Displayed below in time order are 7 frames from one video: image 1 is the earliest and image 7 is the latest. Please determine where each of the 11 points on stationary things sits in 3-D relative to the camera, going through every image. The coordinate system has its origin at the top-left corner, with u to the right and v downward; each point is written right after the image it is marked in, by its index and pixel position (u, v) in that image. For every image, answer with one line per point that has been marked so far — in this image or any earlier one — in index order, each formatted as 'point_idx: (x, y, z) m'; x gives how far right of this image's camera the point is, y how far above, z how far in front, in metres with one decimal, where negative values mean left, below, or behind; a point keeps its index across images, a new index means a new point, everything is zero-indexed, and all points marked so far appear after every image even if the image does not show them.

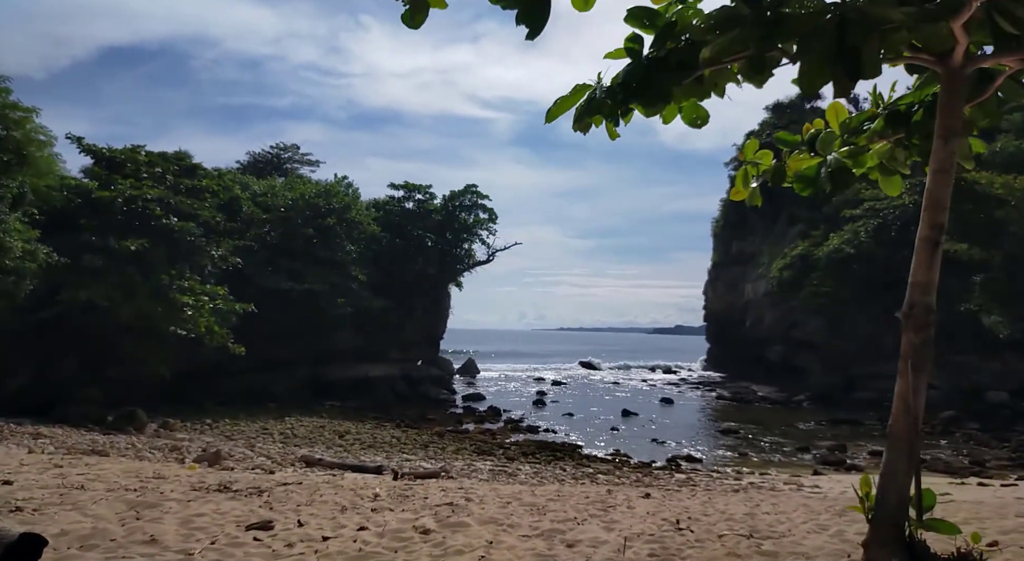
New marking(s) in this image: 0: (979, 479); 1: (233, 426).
0: (+10.2, -4.4, +15.7) m
1: (-7.0, -3.6, +17.8) m
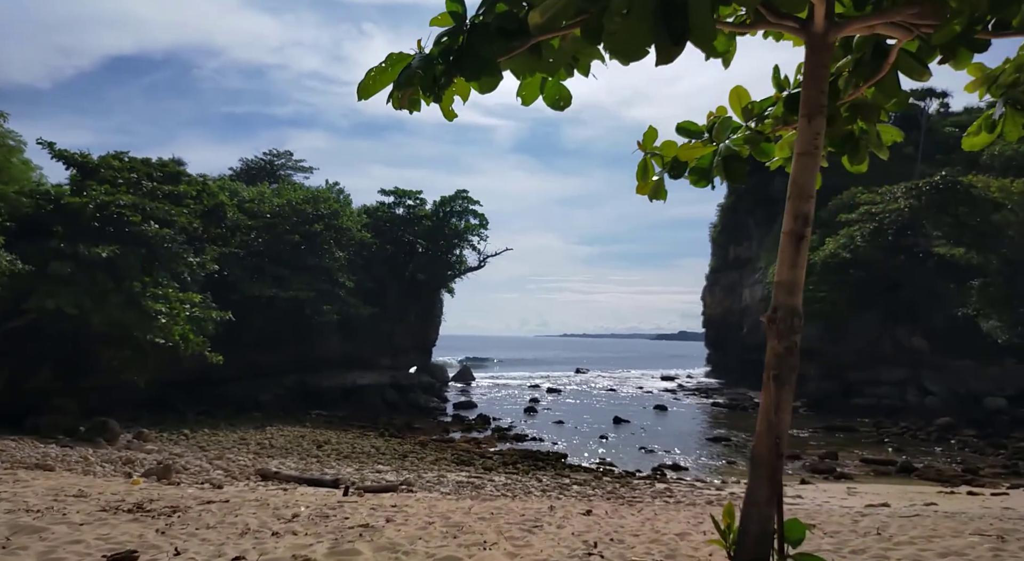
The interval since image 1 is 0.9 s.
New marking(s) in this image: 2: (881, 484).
0: (+9.8, -4.5, +15.3) m
1: (-7.4, -3.8, +17.5) m
2: (+8.1, -4.5, +15.8) m
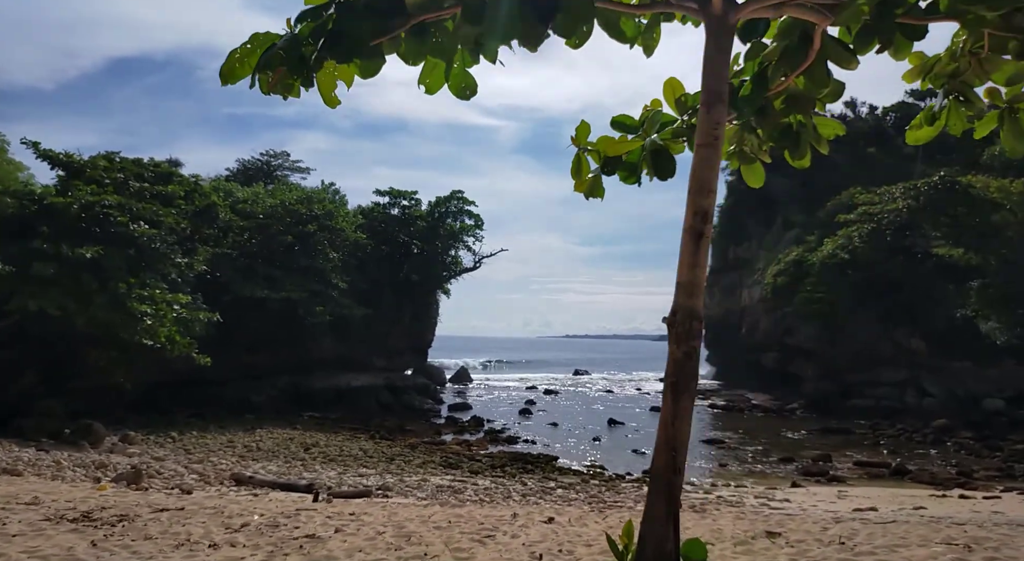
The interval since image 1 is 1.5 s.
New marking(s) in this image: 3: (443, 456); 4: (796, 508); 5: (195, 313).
0: (+9.5, -4.5, +15.2) m
1: (-7.7, -3.8, +17.3) m
2: (+7.9, -4.5, +15.6) m
3: (-1.7, -4.3, +17.4) m
4: (+4.3, -3.4, +10.7) m
5: (-8.2, -0.8, +18.4) m
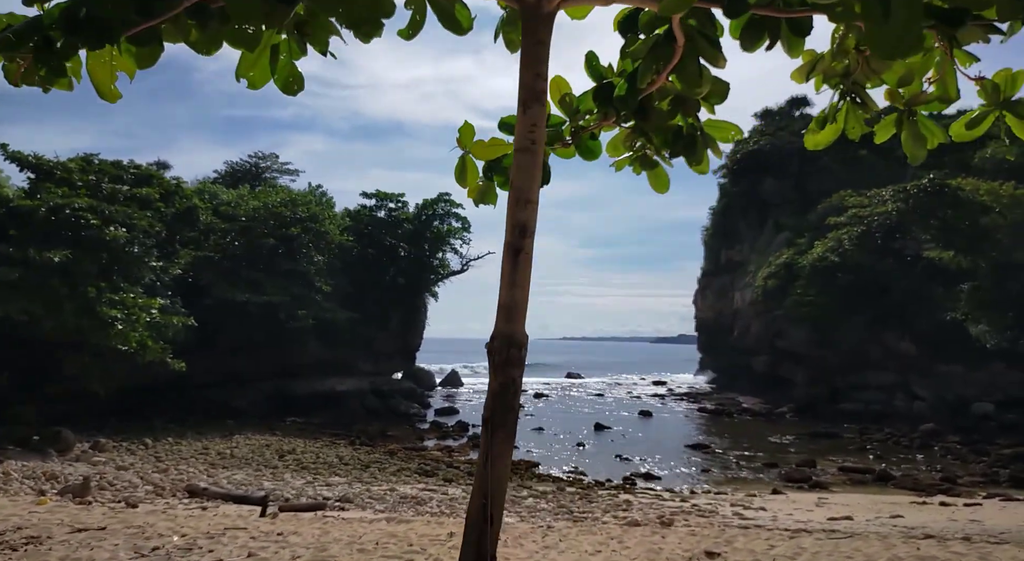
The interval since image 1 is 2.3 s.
0: (+9.0, -4.6, +15.0) m
1: (-8.2, -3.9, +17.1) m
2: (+7.4, -4.6, +15.4) m
3: (-2.2, -4.4, +17.1) m
4: (+3.8, -3.5, +10.5) m
5: (-8.8, -0.9, +18.1) m
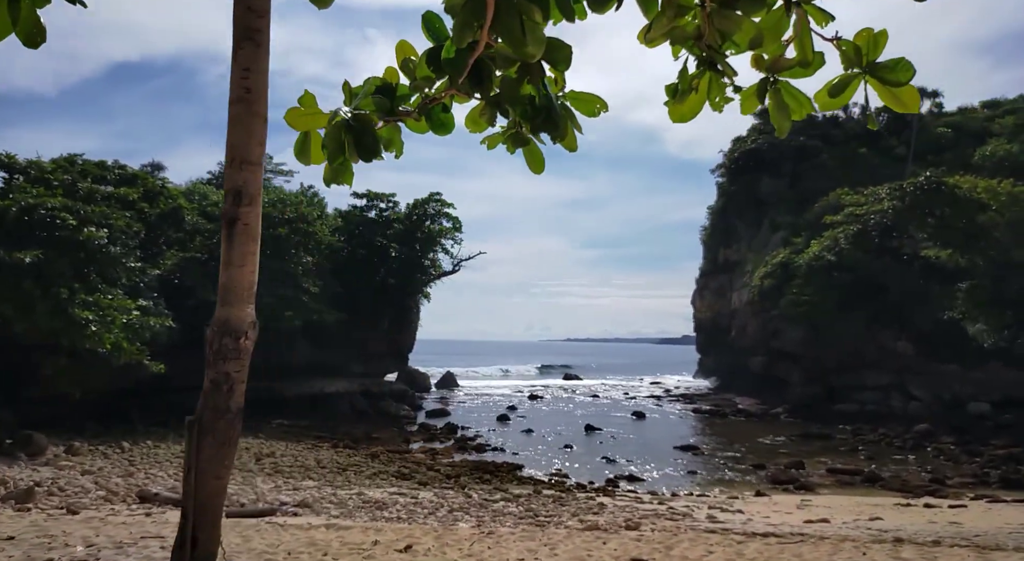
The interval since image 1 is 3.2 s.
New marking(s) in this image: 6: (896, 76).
0: (+8.6, -4.5, +14.7) m
1: (-8.6, -4.0, +16.9) m
2: (+6.9, -4.6, +15.2) m
3: (-2.6, -4.4, +16.9) m
4: (+3.4, -3.5, +10.3) m
5: (-9.2, -0.9, +17.9) m
6: (+1.0, +0.5, +1.9) m
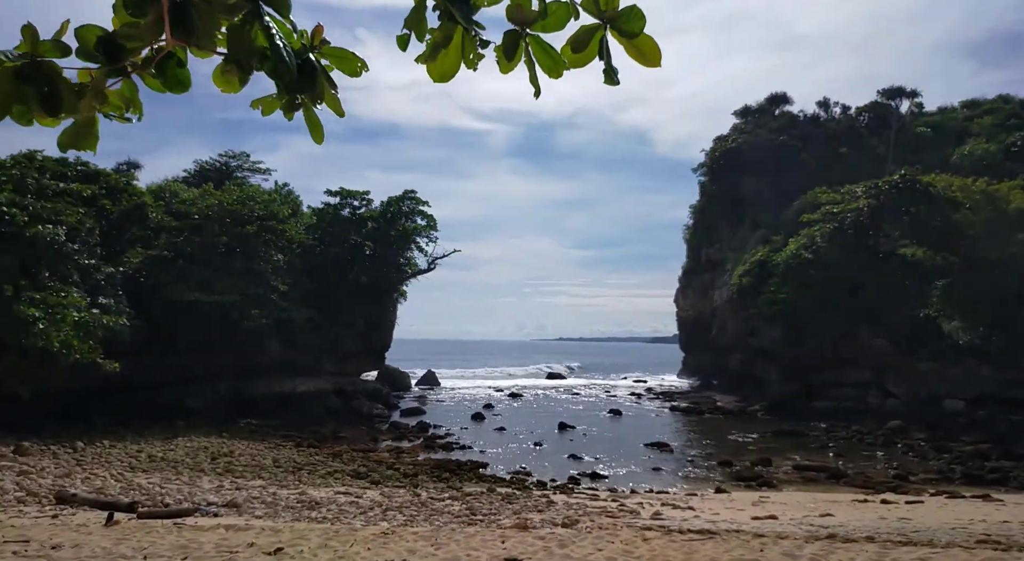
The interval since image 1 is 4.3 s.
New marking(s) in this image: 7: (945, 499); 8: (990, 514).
0: (+7.7, -4.4, +14.6) m
1: (-9.6, -3.9, +16.5) m
2: (+6.0, -4.5, +15.1) m
3: (-3.5, -4.3, +16.7) m
4: (+2.5, -3.4, +10.1) m
5: (-10.2, -0.9, +17.6) m
6: (+0.3, +0.6, +1.7) m
7: (+8.5, -4.3, +14.0) m
8: (+7.9, -3.8, +11.8) m
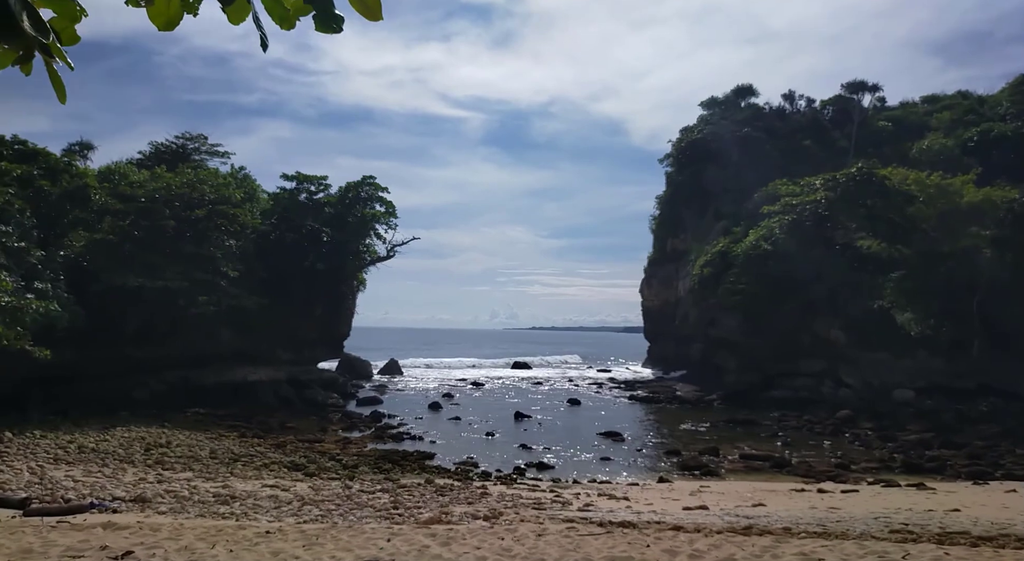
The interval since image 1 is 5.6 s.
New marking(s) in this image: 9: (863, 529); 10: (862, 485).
0: (+6.5, -4.2, +14.8) m
1: (-10.8, -3.5, +16.0) m
2: (+4.8, -4.3, +15.2) m
3: (-4.8, -4.0, +16.4) m
4: (+1.5, -3.2, +10.1) m
5: (-11.4, -0.5, +17.0) m
6: (-0.4, +0.6, +1.5) m
7: (+7.3, -4.1, +14.2) m
8: (+6.8, -3.7, +11.9) m
9: (+4.0, -2.8, +8.0) m
10: (+7.2, -4.2, +14.7) m
